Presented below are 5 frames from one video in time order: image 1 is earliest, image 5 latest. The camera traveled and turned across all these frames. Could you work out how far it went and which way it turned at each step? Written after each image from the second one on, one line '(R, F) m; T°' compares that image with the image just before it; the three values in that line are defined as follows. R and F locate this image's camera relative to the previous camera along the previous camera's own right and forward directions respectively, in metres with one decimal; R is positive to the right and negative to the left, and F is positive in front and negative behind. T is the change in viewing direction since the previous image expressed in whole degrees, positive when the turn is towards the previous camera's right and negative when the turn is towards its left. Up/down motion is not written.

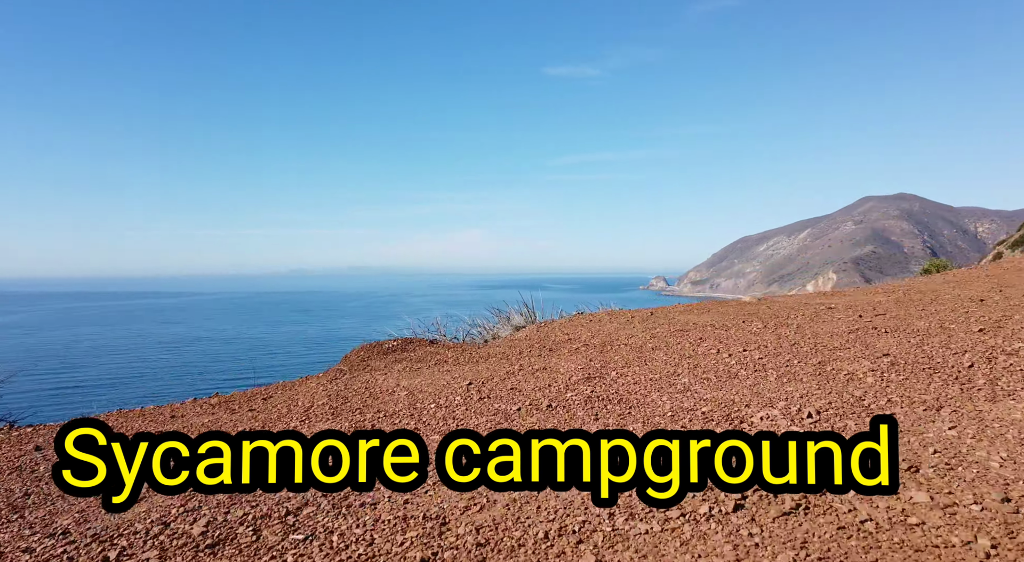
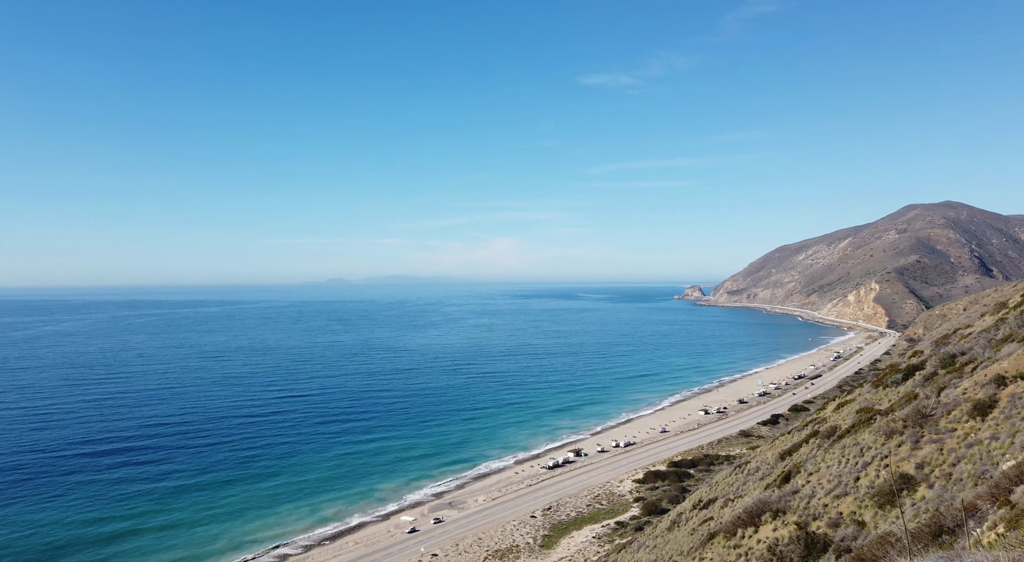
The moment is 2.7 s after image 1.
(-0.7, -1.9) m; -3°
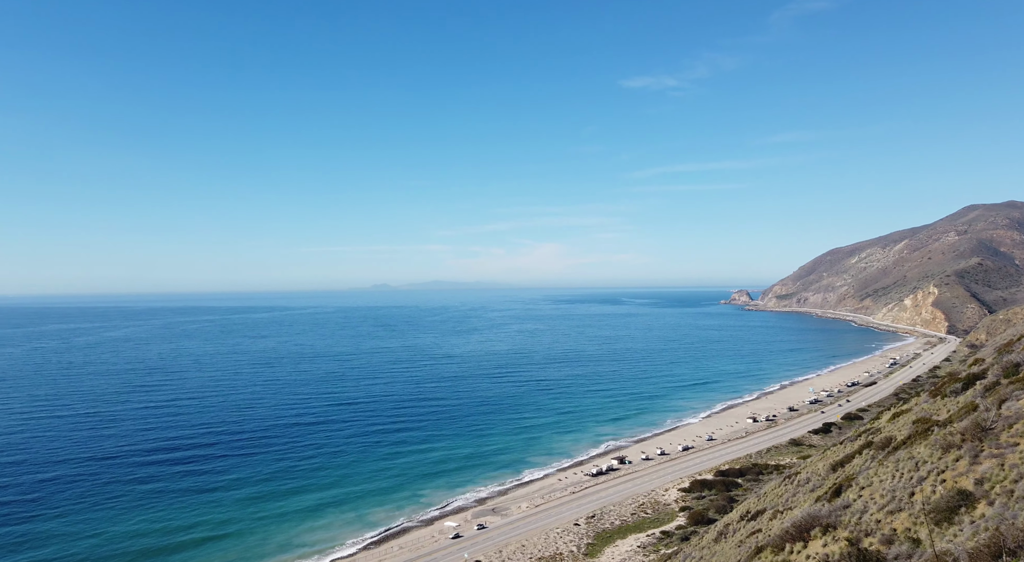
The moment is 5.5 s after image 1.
(+0.1, -1.4) m; -4°
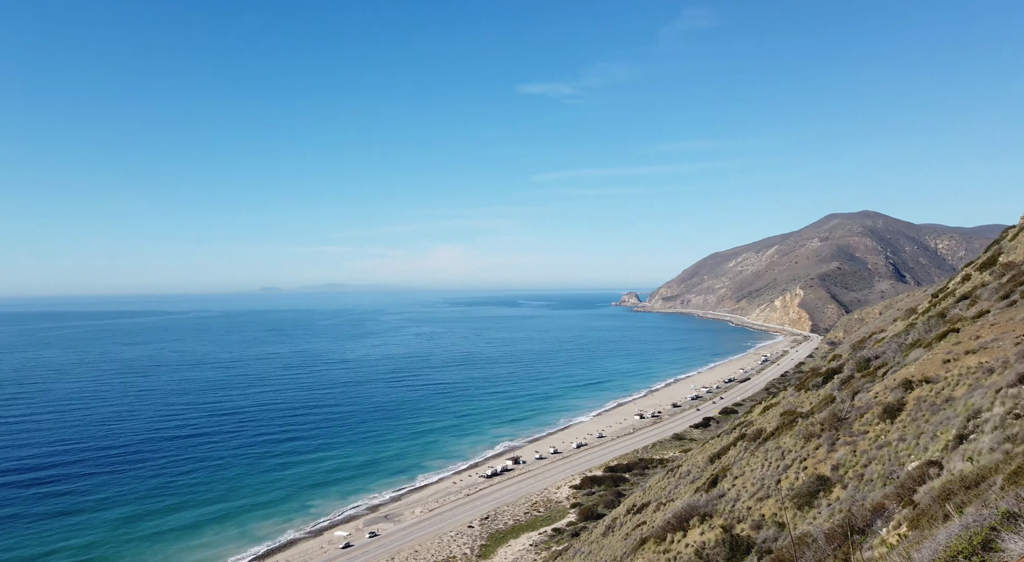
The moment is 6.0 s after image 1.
(+1.5, +4.5) m; +10°
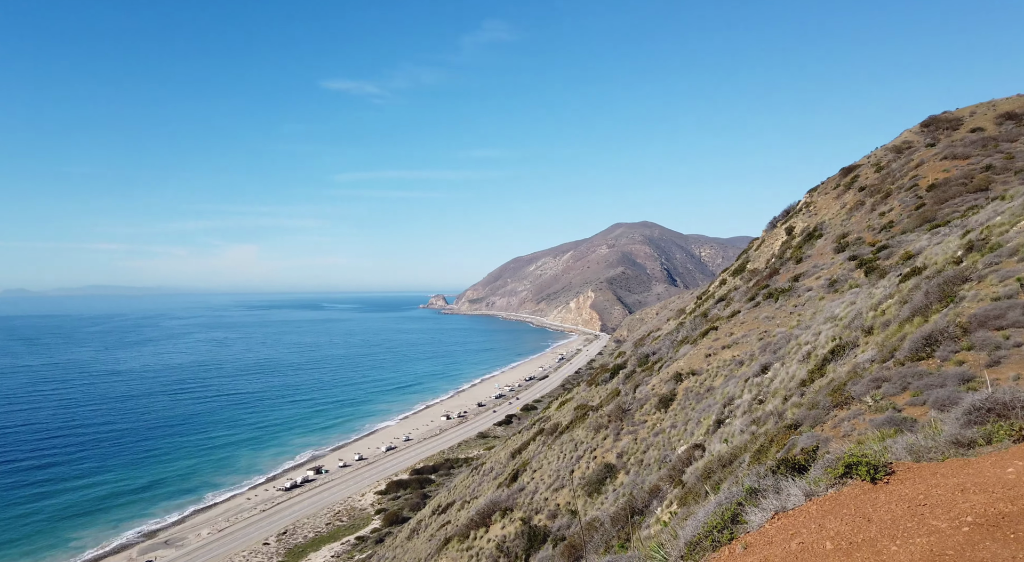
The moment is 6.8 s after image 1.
(+2.3, +4.9) m; +18°
